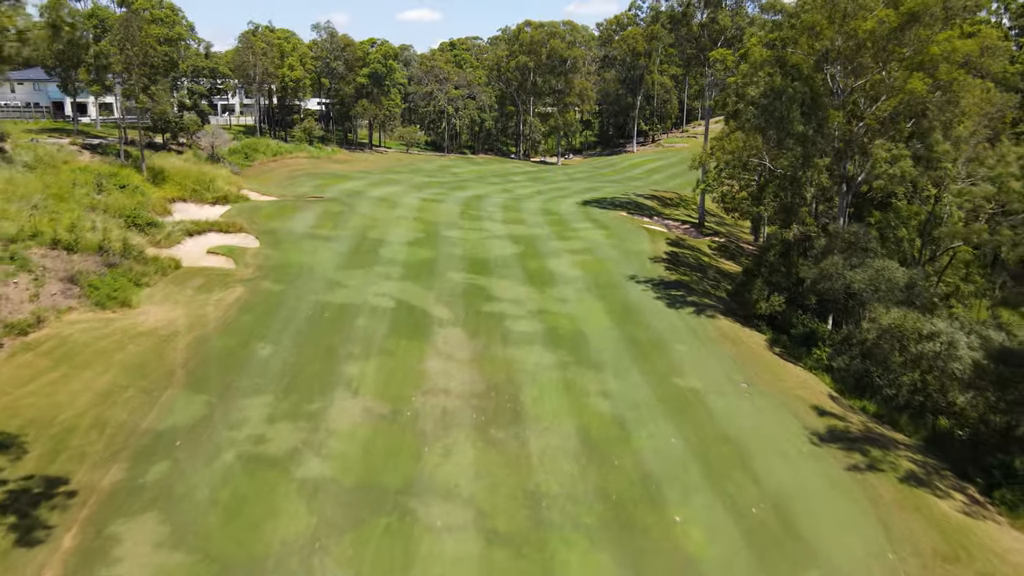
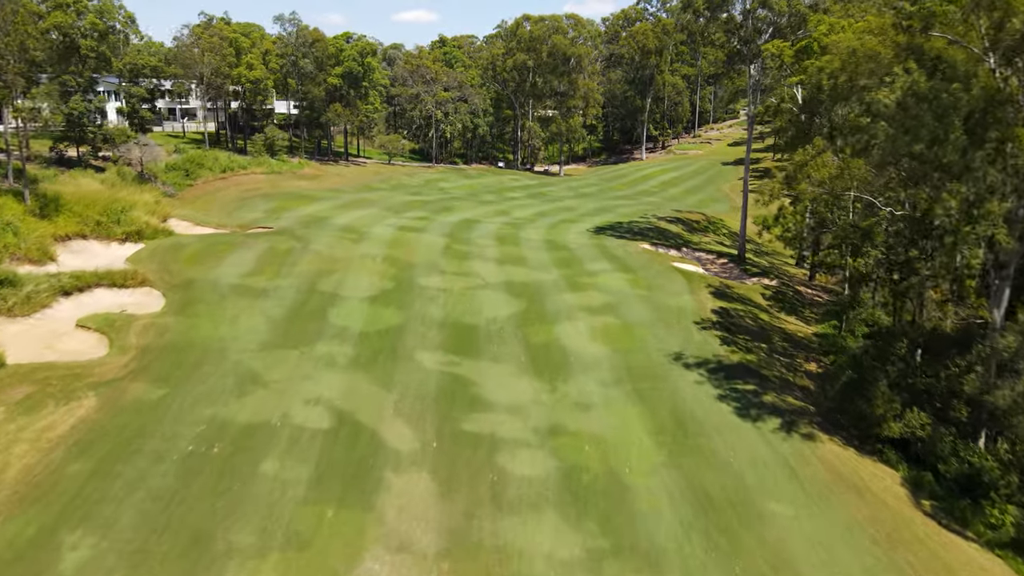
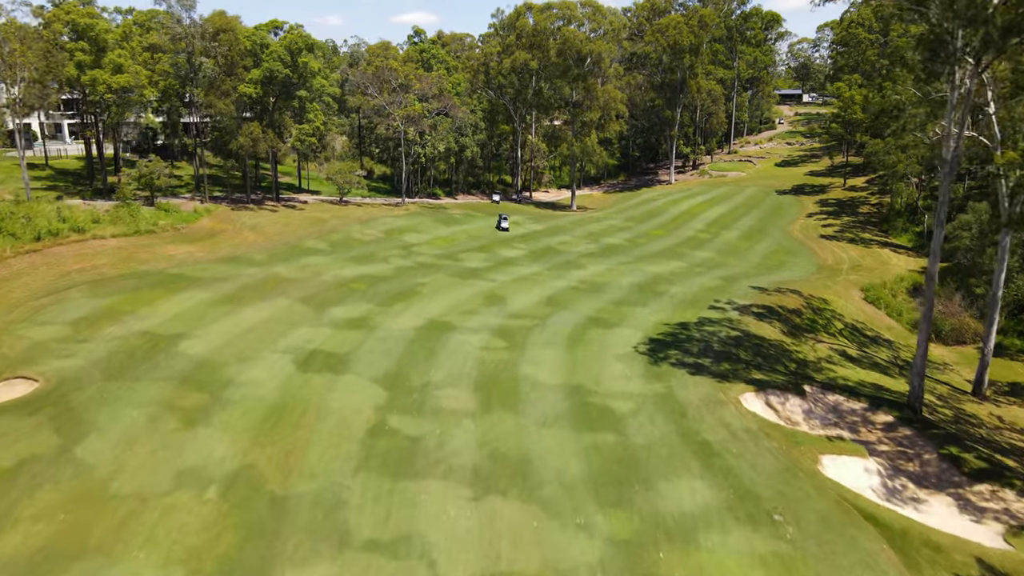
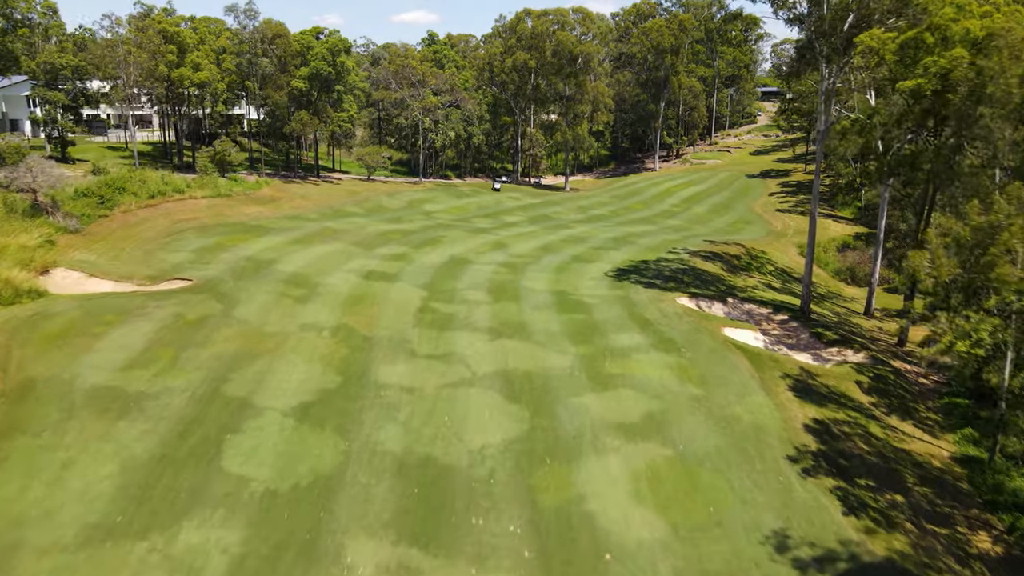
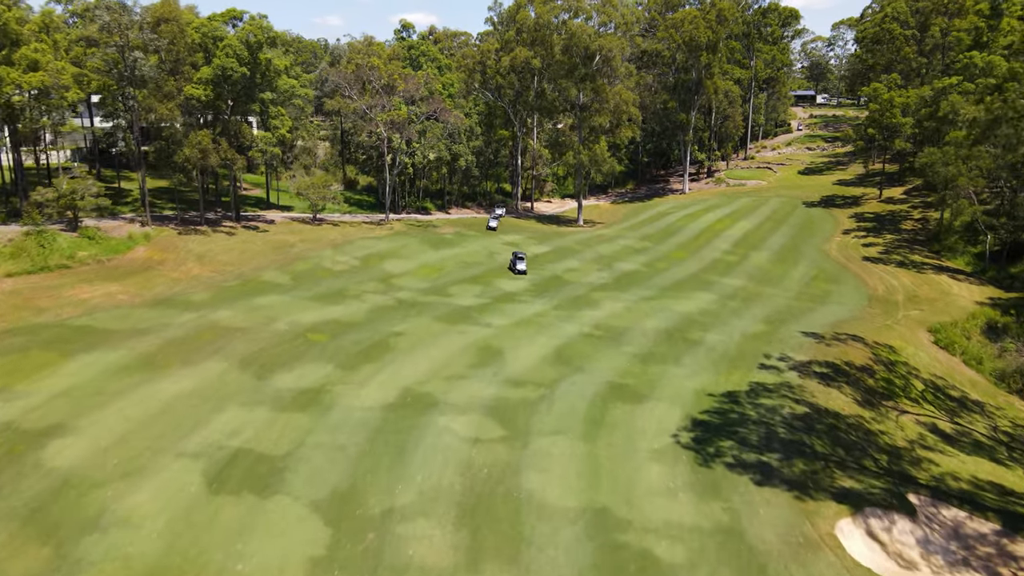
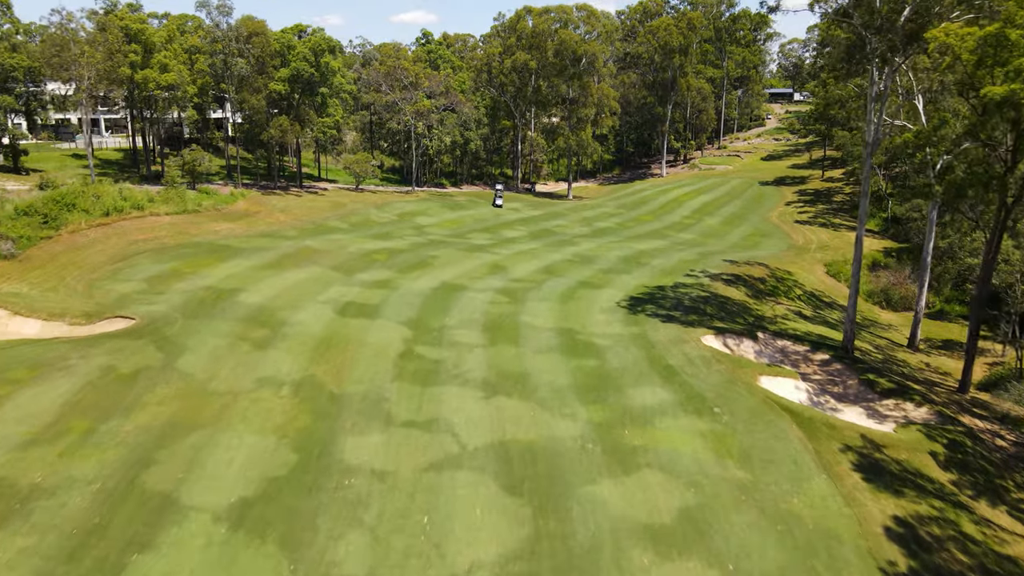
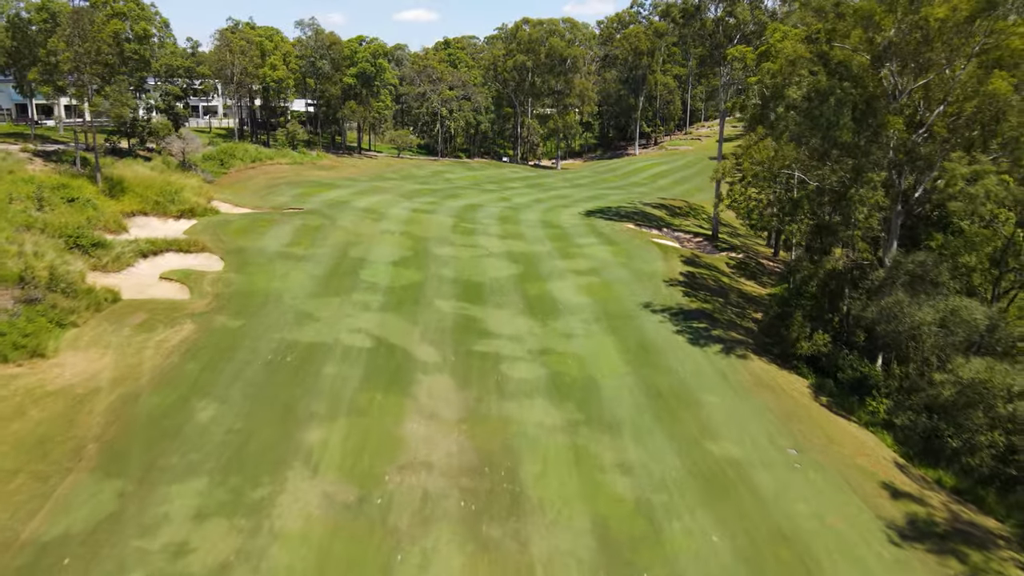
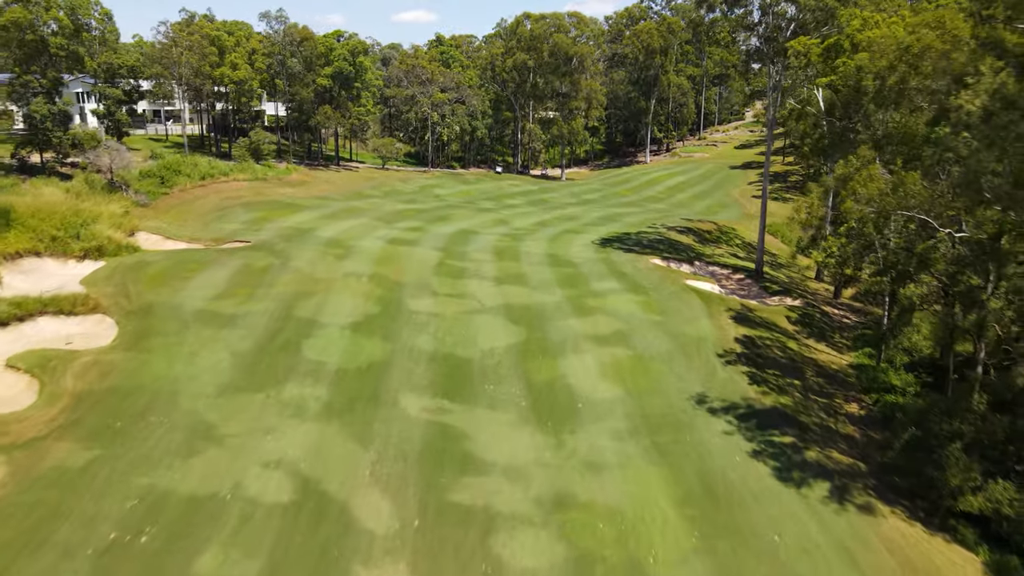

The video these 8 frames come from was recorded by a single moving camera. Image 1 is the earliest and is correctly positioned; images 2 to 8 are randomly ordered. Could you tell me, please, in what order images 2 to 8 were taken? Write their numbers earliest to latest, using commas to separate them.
7, 2, 8, 4, 6, 3, 5
